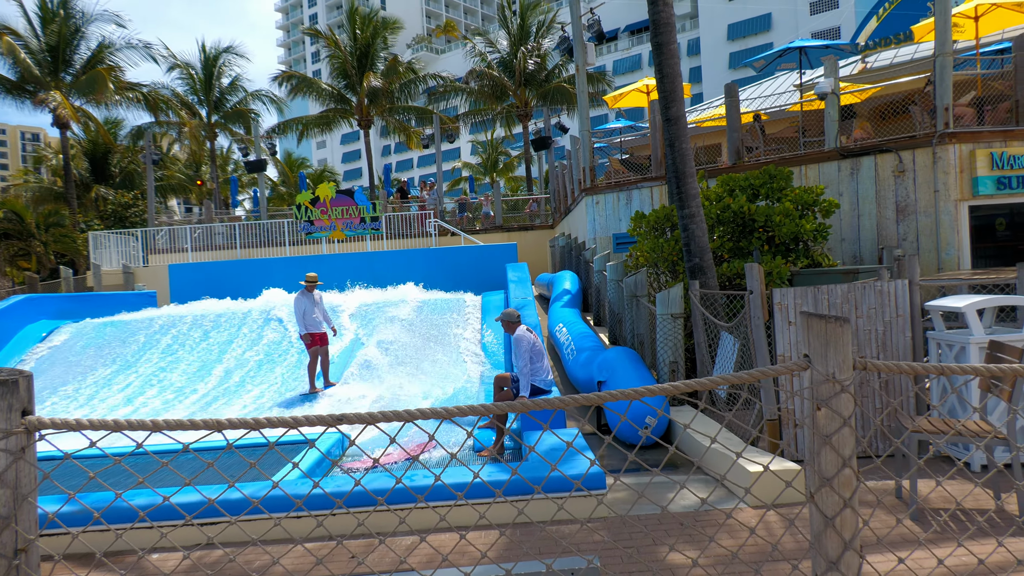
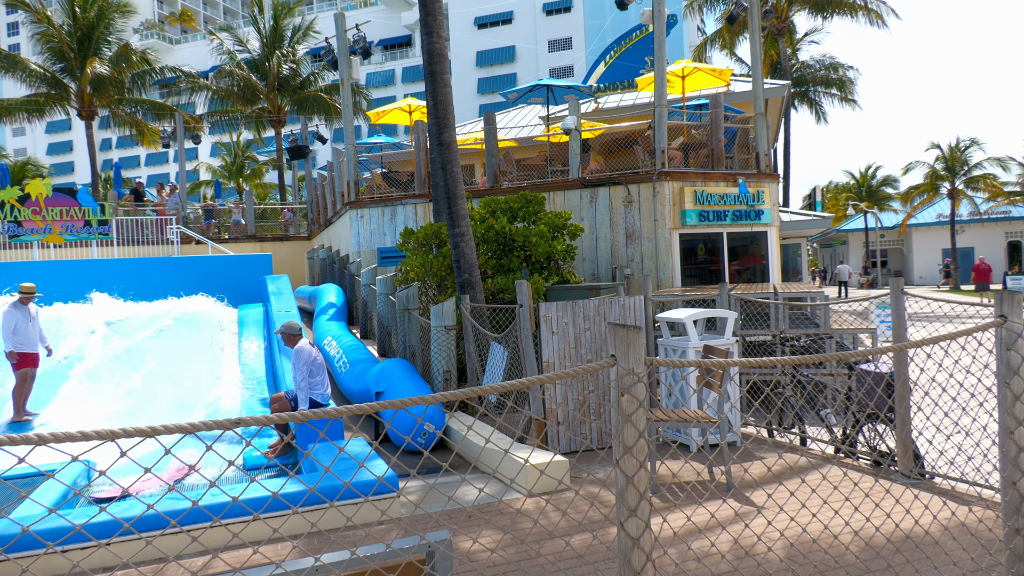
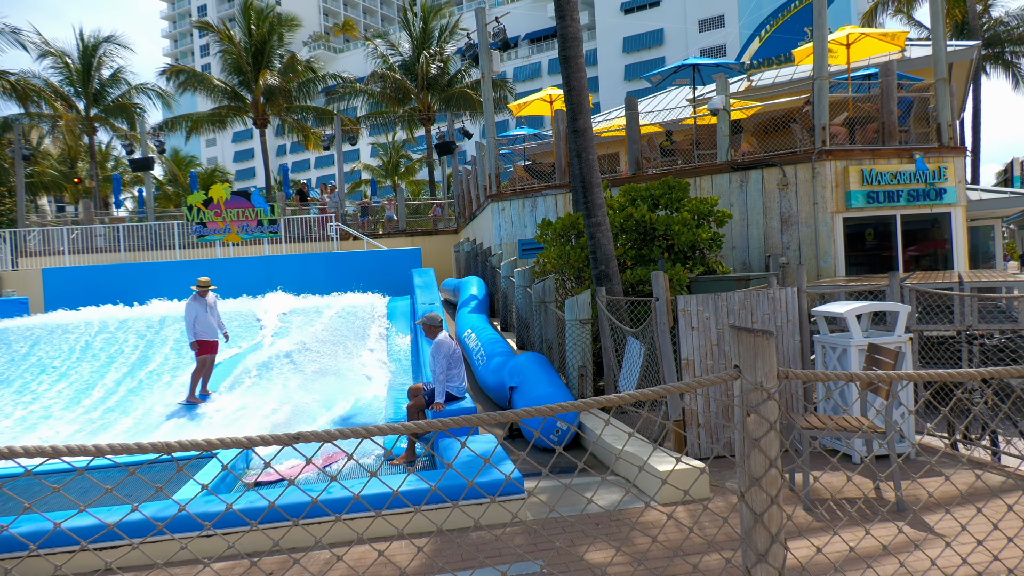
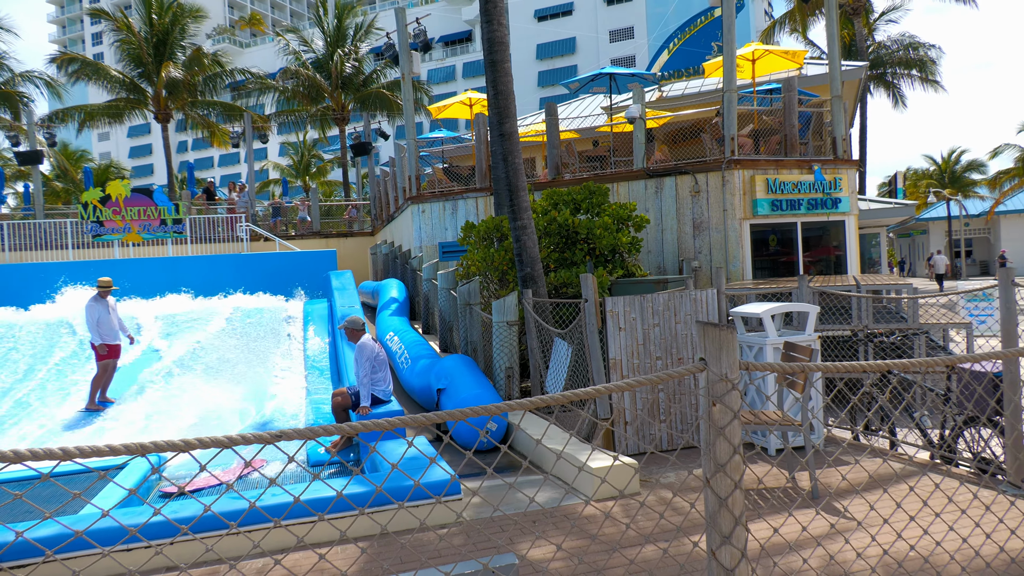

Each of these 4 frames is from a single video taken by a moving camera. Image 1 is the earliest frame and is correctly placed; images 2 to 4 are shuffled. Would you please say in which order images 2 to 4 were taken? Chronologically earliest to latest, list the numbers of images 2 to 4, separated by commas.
3, 4, 2
